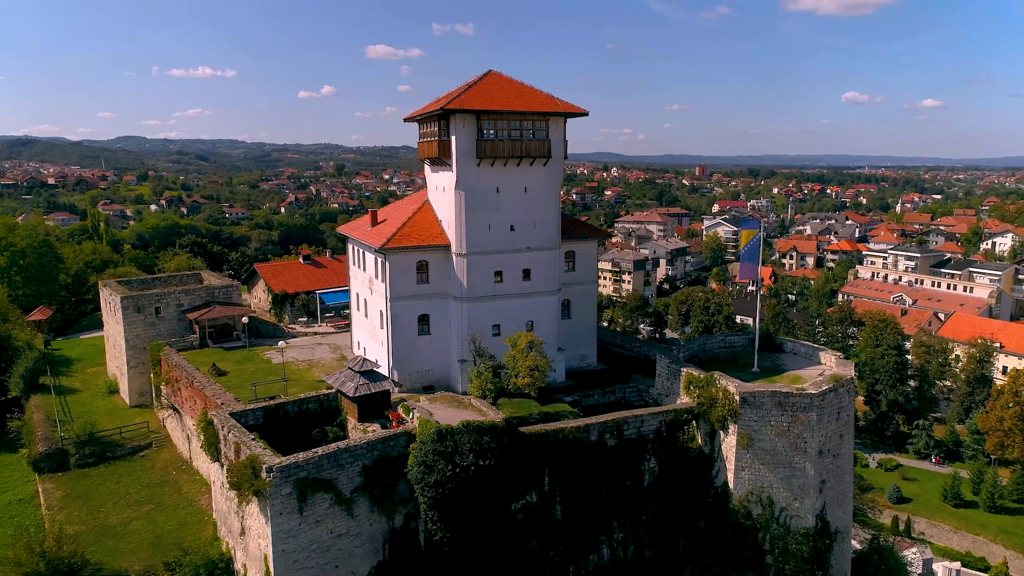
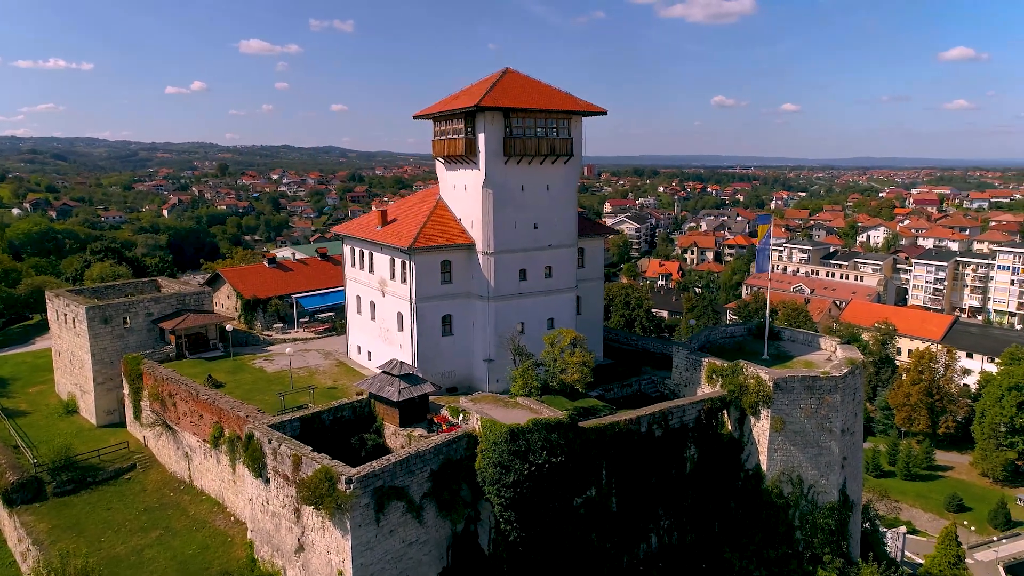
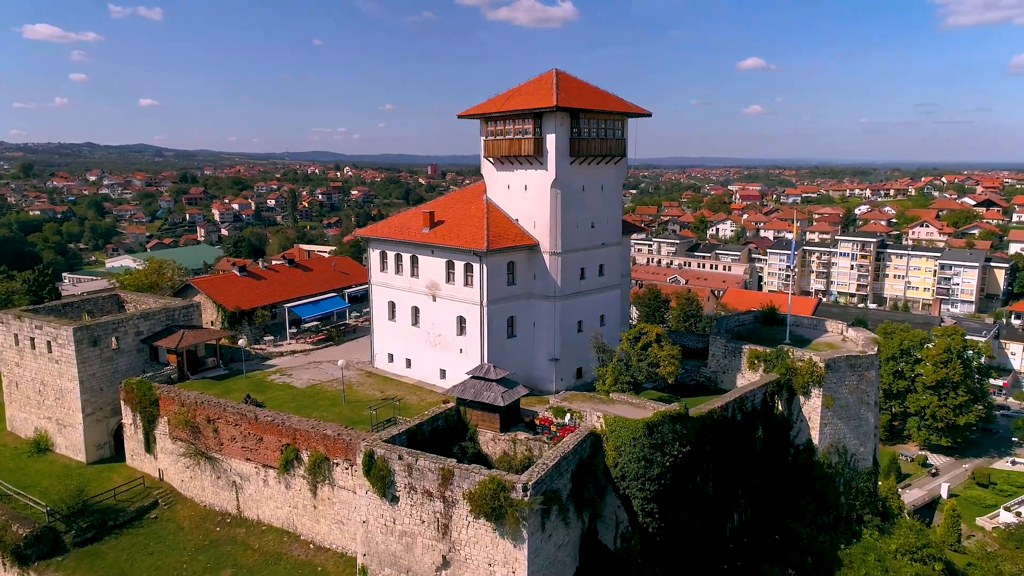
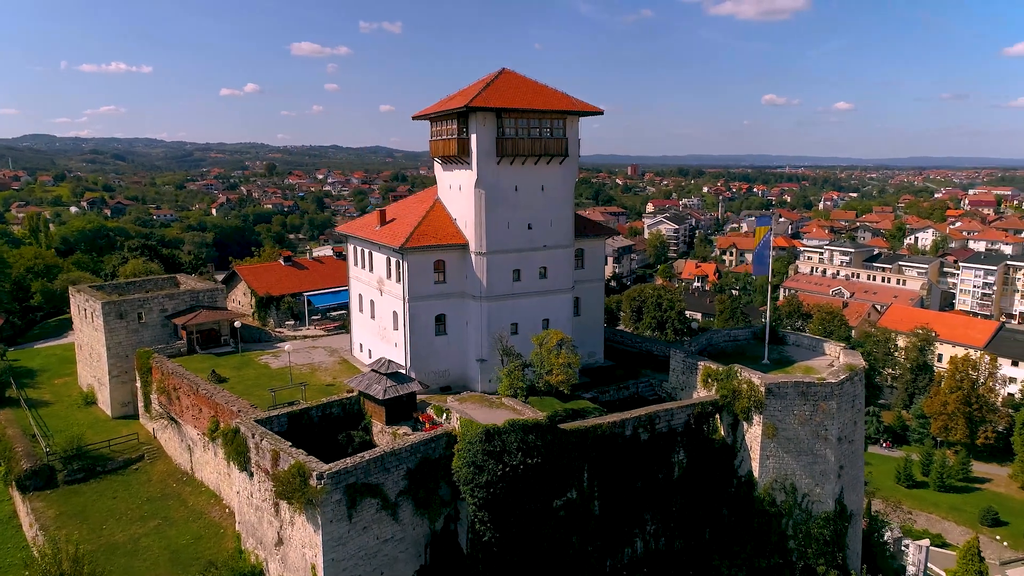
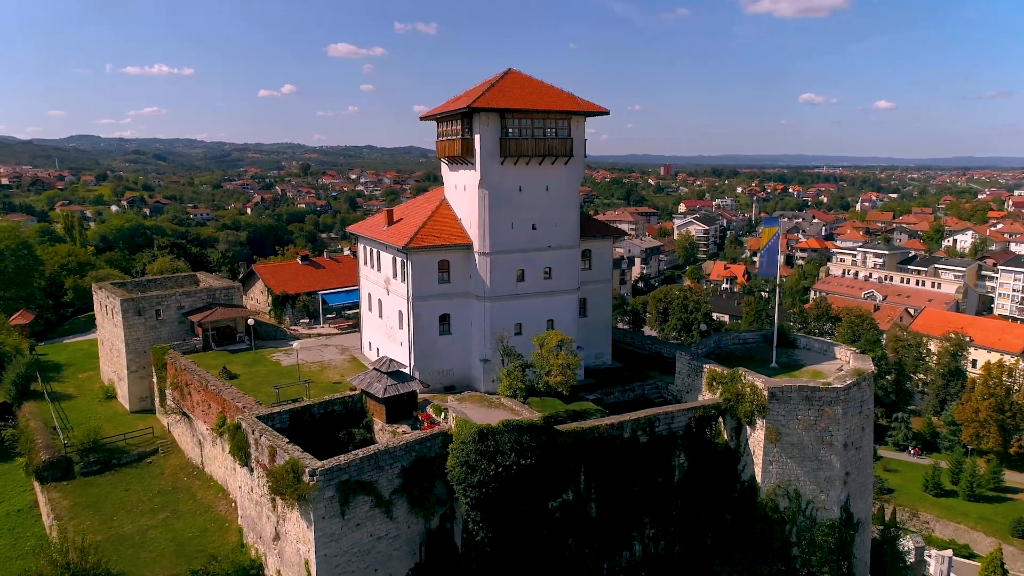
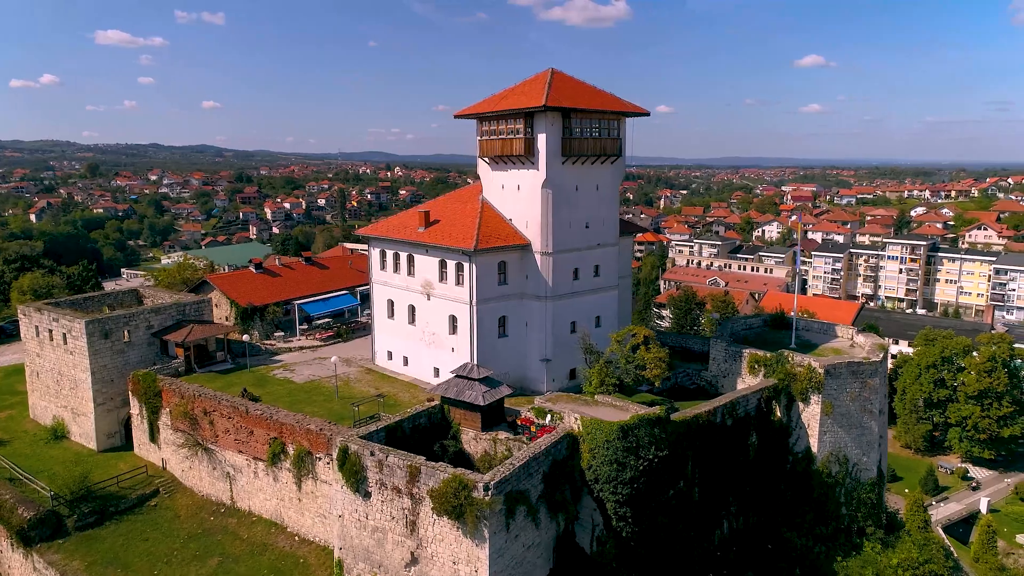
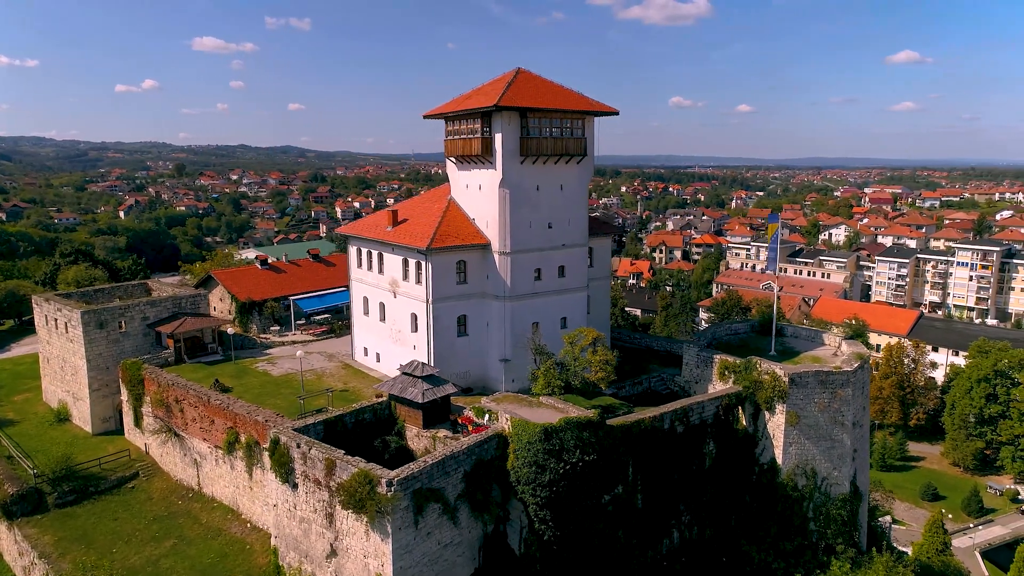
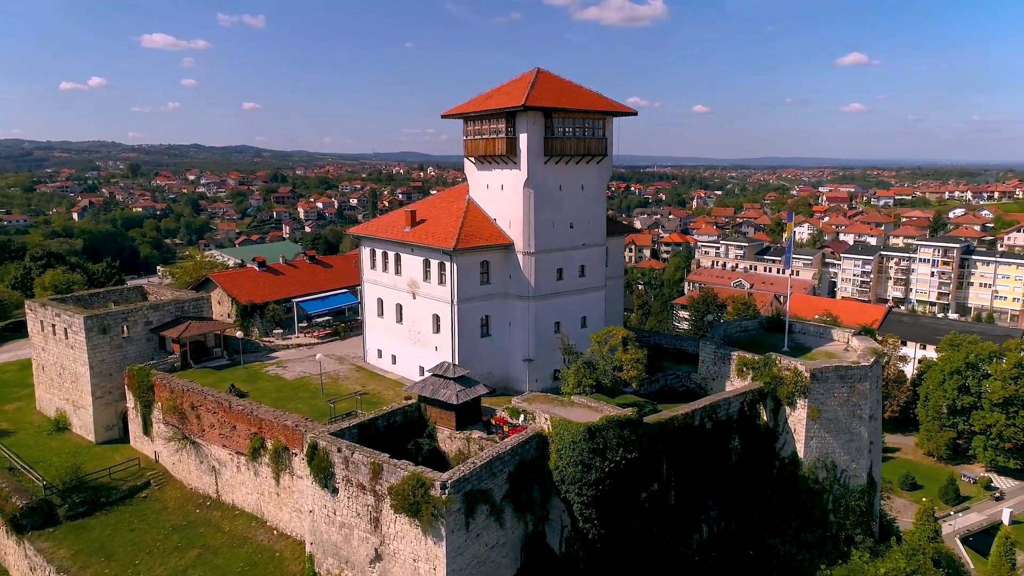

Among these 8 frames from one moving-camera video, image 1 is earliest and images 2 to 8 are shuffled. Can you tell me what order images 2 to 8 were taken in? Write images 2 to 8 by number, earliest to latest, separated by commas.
5, 4, 2, 7, 8, 6, 3
